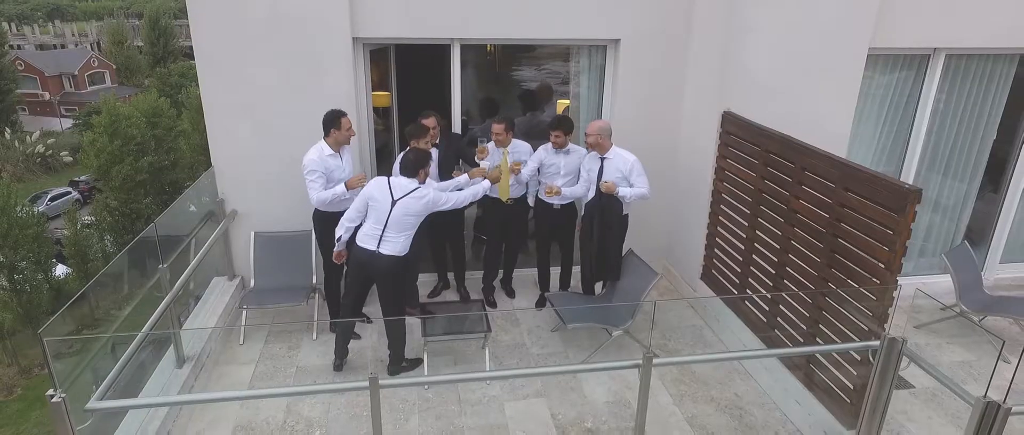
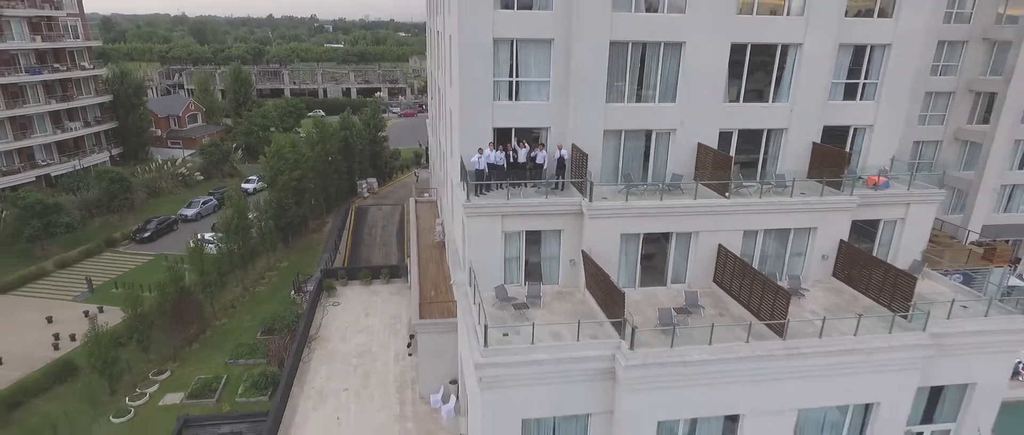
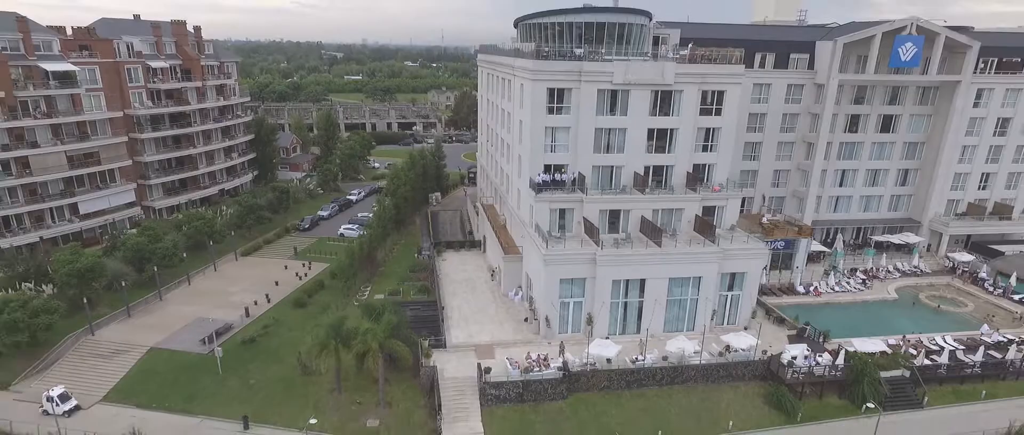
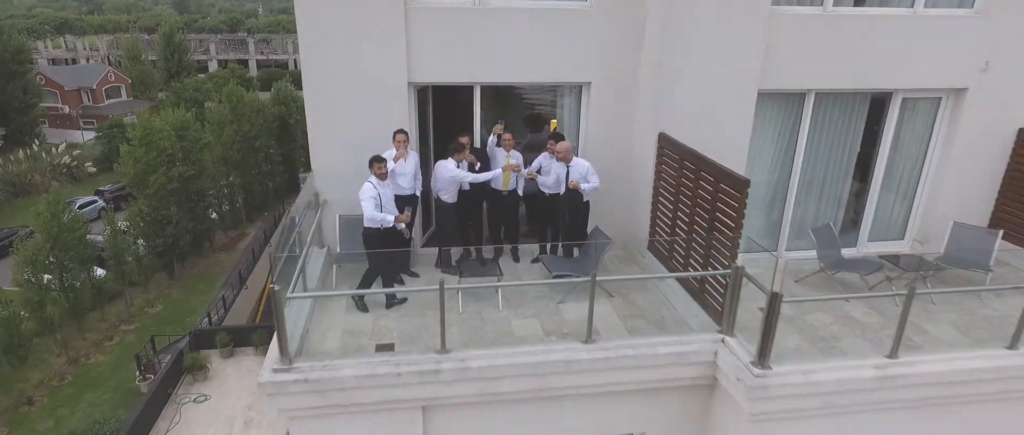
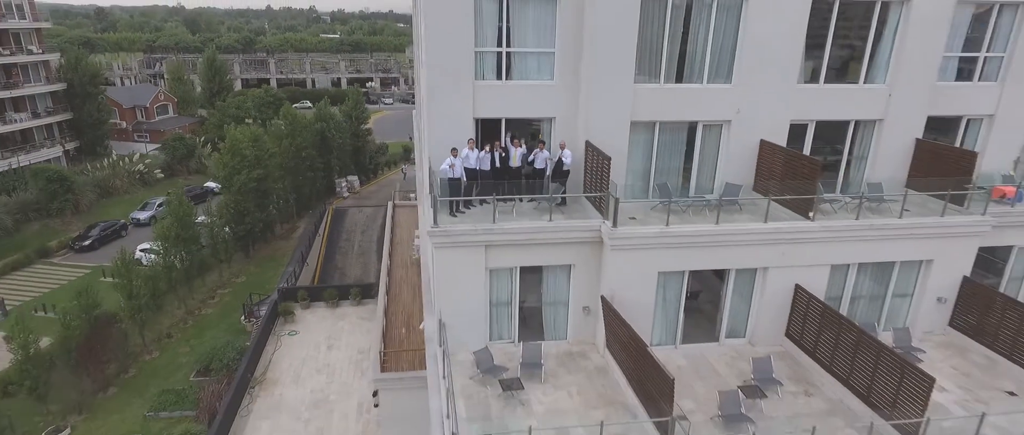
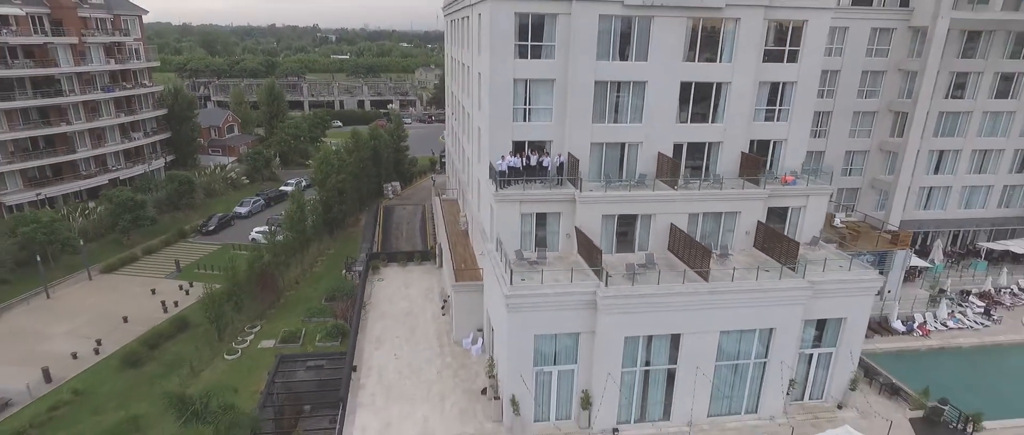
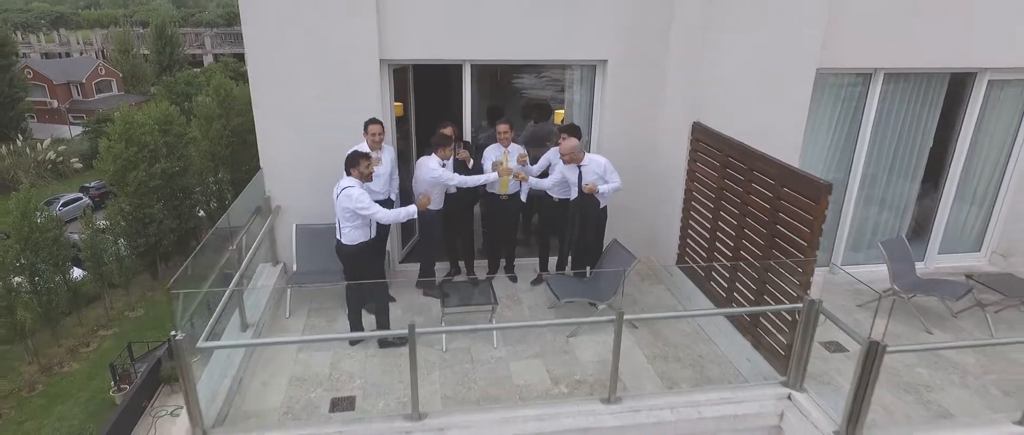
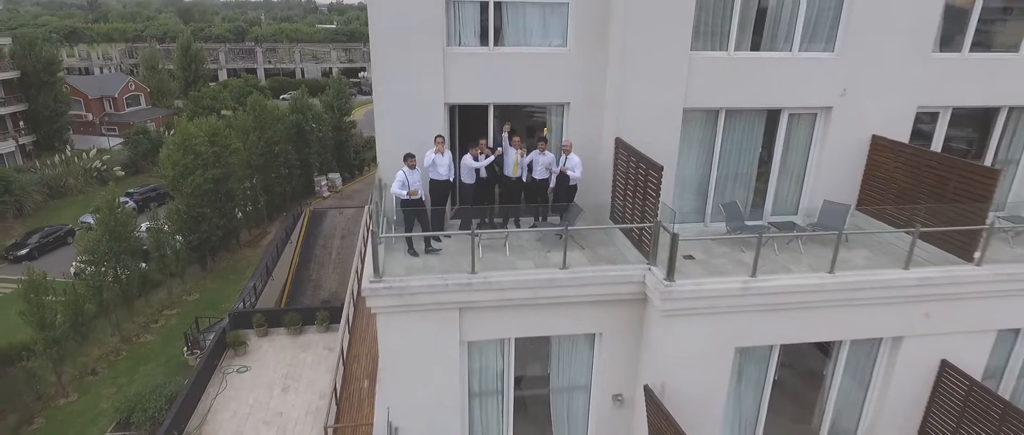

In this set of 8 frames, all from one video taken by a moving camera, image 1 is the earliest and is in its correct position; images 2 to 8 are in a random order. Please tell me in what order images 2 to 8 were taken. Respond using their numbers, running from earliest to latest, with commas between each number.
7, 4, 8, 5, 2, 6, 3
